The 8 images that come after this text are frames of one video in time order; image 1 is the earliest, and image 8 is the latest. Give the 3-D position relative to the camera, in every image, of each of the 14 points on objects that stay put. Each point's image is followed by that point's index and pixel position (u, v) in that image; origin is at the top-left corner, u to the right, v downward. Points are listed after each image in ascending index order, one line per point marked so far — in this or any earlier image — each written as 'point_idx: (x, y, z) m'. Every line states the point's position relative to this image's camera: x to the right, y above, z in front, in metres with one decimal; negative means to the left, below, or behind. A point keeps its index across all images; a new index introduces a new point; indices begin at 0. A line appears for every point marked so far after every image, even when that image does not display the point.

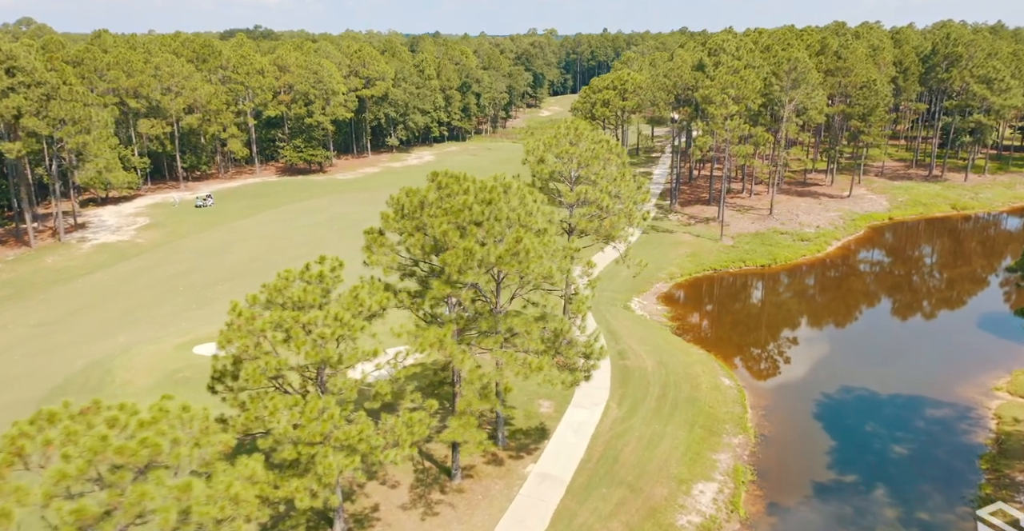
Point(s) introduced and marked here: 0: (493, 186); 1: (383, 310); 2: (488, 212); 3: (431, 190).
0: (-0.5, +2.1, +18.3) m
1: (-3.1, -1.1, +16.9) m
2: (-0.6, +1.4, +17.9) m
3: (-2.0, +2.0, +17.7) m
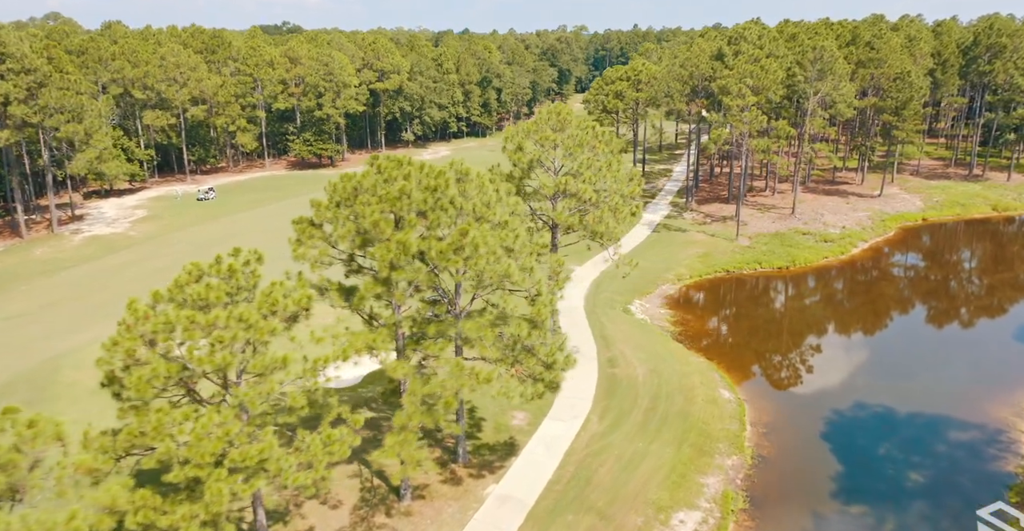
0: (-1.6, +2.2, +16.1) m
1: (-4.4, -1.0, +14.9) m
2: (-1.8, +1.5, +15.7) m
3: (-3.2, +2.1, +15.6) m
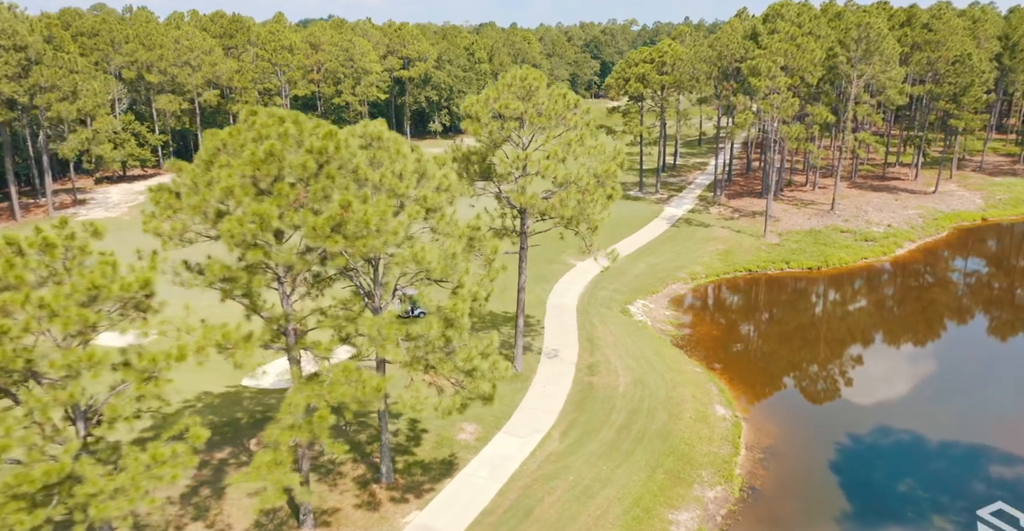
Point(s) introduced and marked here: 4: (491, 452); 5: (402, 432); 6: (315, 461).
0: (-3.4, +2.5, +13.1) m
1: (-6.3, -0.6, +12.1) m
2: (-3.6, +1.9, +12.7) m
3: (-5.0, +2.5, +12.8) m
4: (-0.6, -5.0, +18.6) m
5: (-3.0, -4.6, +19.3) m
6: (-5.0, -5.0, +17.7) m
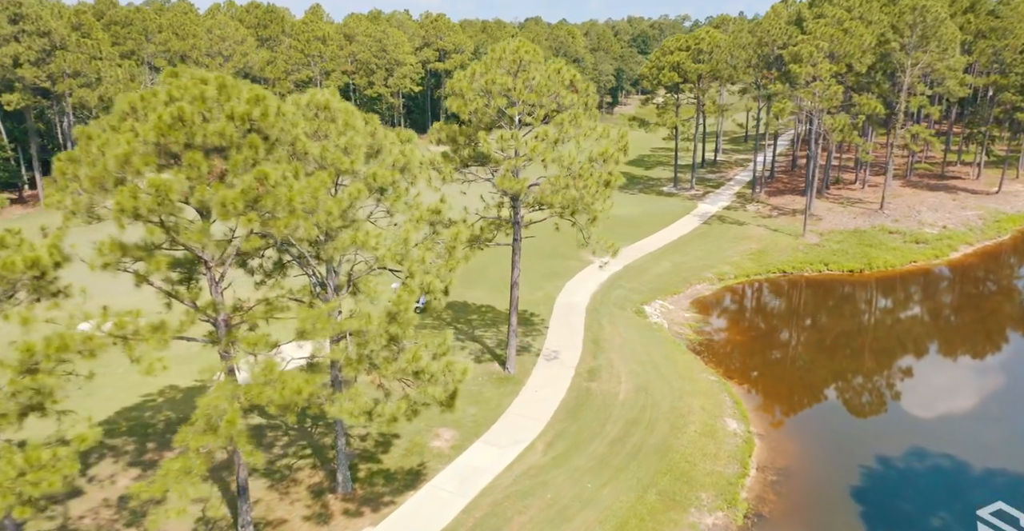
0: (-4.2, +2.8, +11.6) m
1: (-7.2, -0.2, +10.7) m
2: (-4.4, +2.1, +11.2) m
3: (-5.8, +2.8, +11.3) m
4: (-1.1, -4.7, +16.8) m
5: (-3.6, -4.3, +17.7) m
6: (-5.6, -4.6, +16.3) m
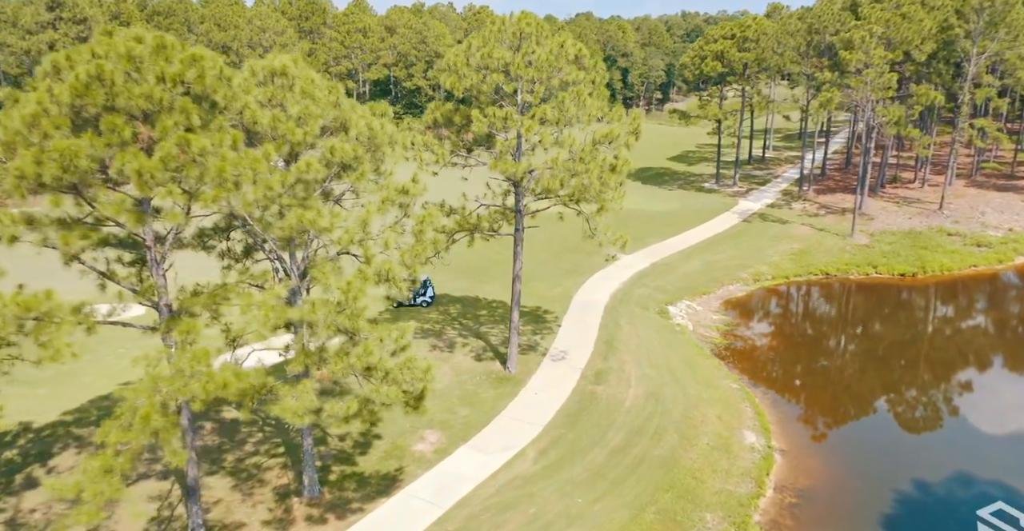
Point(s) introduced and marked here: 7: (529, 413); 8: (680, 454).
0: (-4.7, +3.1, +10.4) m
1: (-7.8, +0.2, +9.8) m
2: (-5.0, +2.4, +10.1) m
3: (-6.3, +3.1, +10.3) m
4: (-1.5, -4.5, +15.5) m
5: (-3.8, -4.0, +16.5) m
6: (-6.0, -4.3, +15.3) m
7: (+0.4, -3.8, +17.9) m
8: (+4.0, -4.5, +16.6) m
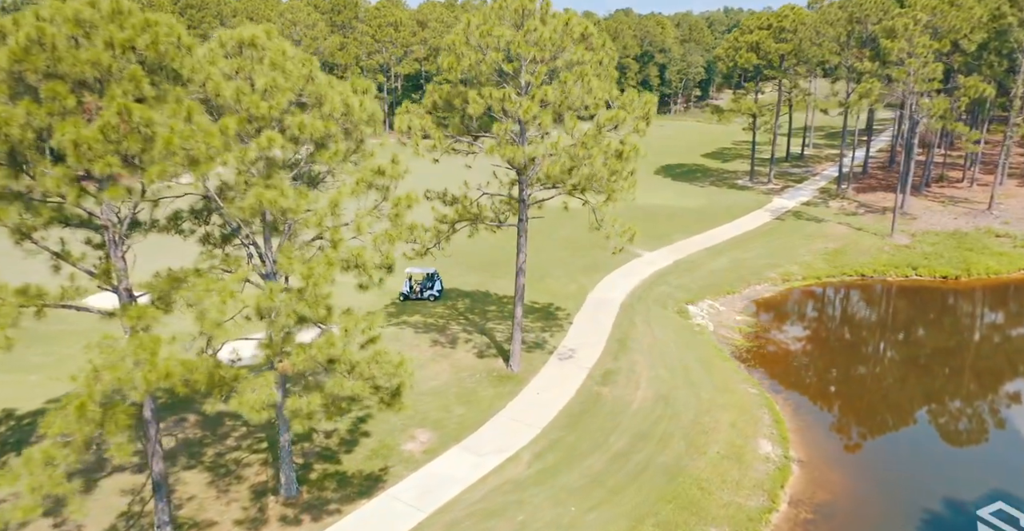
0: (-5.0, +3.4, +9.7) m
1: (-8.2, +0.5, +9.3) m
2: (-5.3, +2.7, +9.4) m
3: (-6.7, +3.4, +9.7) m
4: (-1.6, -4.3, +14.6) m
5: (-3.9, -3.8, +15.7) m
6: (-6.2, -4.0, +14.6) m
7: (+0.4, -3.6, +16.9) m
8: (+3.9, -4.3, +15.4) m
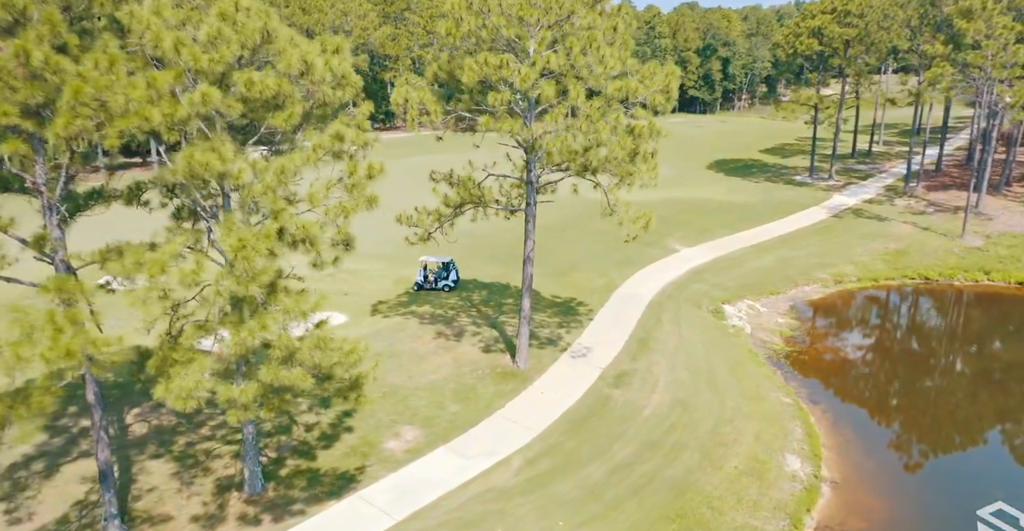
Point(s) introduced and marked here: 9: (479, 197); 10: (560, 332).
0: (-5.5, +3.8, +8.8) m
1: (-8.8, +1.0, +8.6) m
2: (-5.8, +3.1, +8.5) m
3: (-7.1, +3.9, +8.8) m
4: (-1.9, -3.9, +13.4) m
5: (-4.0, -3.4, +14.7) m
6: (-6.4, -3.6, +13.8) m
7: (+0.3, -3.3, +15.4) m
8: (+3.7, -4.1, +13.7) m
9: (-0.8, +1.6, +16.7) m
10: (+1.4, -1.9, +19.8) m
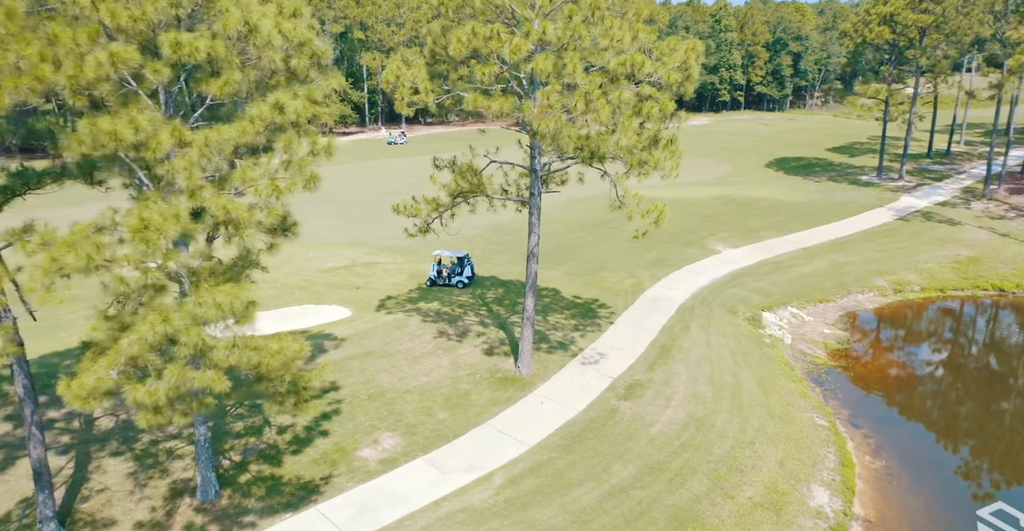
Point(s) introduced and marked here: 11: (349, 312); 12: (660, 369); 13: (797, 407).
0: (-6.0, +4.0, +7.8) m
1: (-9.4, +1.3, +8.0) m
2: (-6.4, +3.4, +7.6) m
3: (-7.6, +4.1, +8.1) m
4: (-2.2, -3.8, +12.1) m
5: (-4.2, -3.2, +13.6) m
6: (-6.7, -3.3, +12.9) m
7: (+0.2, -3.2, +14.0) m
8: (+3.3, -4.1, +11.9) m
9: (-0.7, +1.7, +15.4) m
10: (+1.7, -1.8, +18.3) m
11: (-4.4, -1.2, +18.7) m
12: (+3.5, -2.4, +16.5) m
13: (+6.6, -3.2, +15.9) m
